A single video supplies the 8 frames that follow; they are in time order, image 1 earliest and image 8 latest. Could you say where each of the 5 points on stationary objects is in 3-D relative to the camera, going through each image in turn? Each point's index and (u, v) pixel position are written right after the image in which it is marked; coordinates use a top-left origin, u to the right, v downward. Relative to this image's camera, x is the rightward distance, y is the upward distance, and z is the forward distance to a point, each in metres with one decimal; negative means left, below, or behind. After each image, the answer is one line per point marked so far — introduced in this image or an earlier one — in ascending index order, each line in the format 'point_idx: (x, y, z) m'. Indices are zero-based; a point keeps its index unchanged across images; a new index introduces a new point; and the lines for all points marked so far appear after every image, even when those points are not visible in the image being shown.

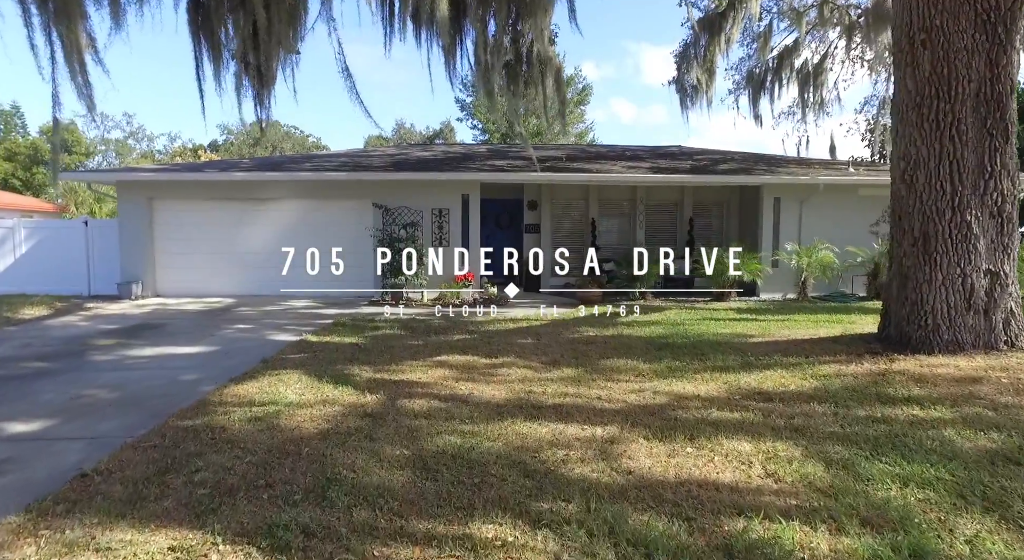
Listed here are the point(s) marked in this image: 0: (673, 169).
0: (+3.3, +2.3, +11.4) m
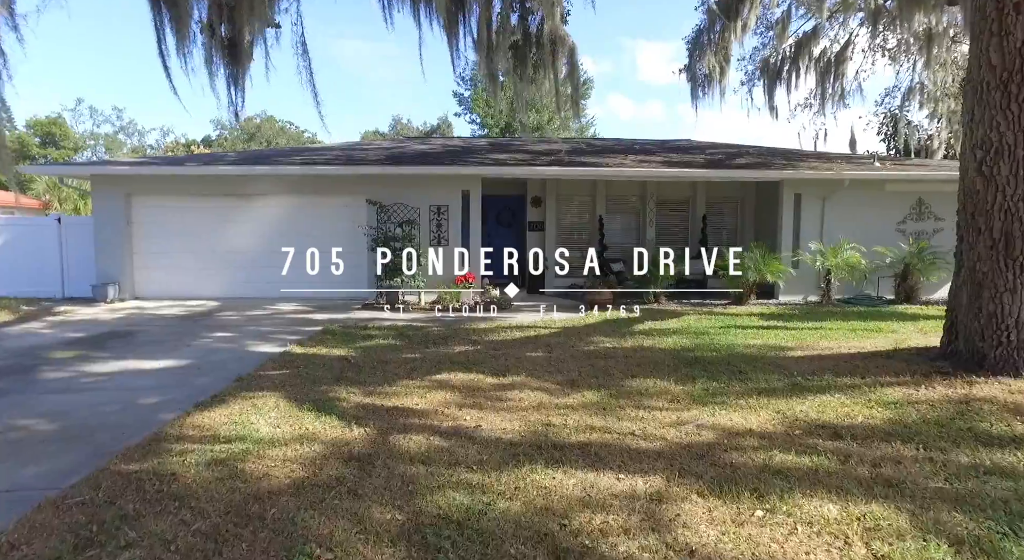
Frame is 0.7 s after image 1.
0: (+3.4, +2.3, +10.7) m
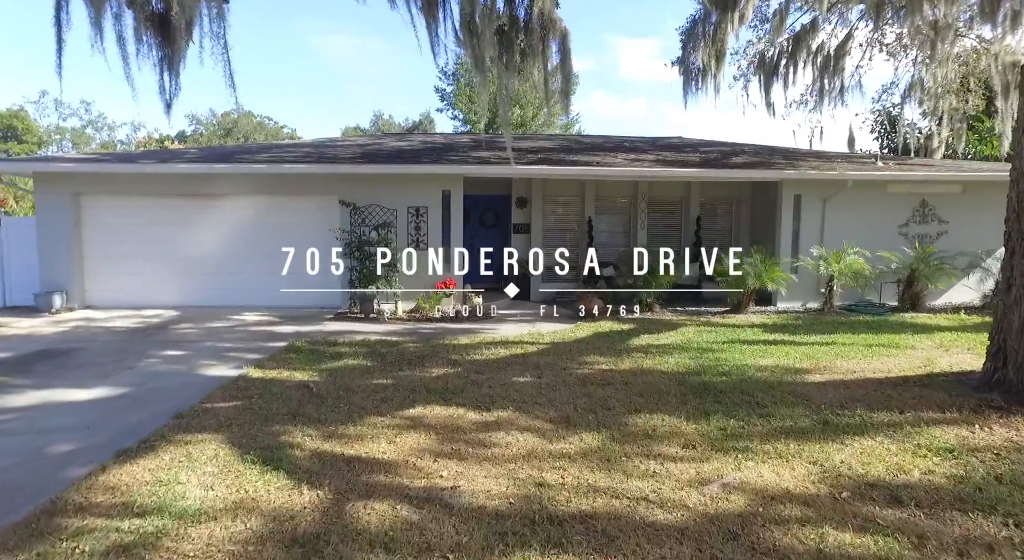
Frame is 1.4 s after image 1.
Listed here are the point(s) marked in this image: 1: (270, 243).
0: (+3.1, +2.2, +10.1) m
1: (-4.2, +0.7, +9.5) m
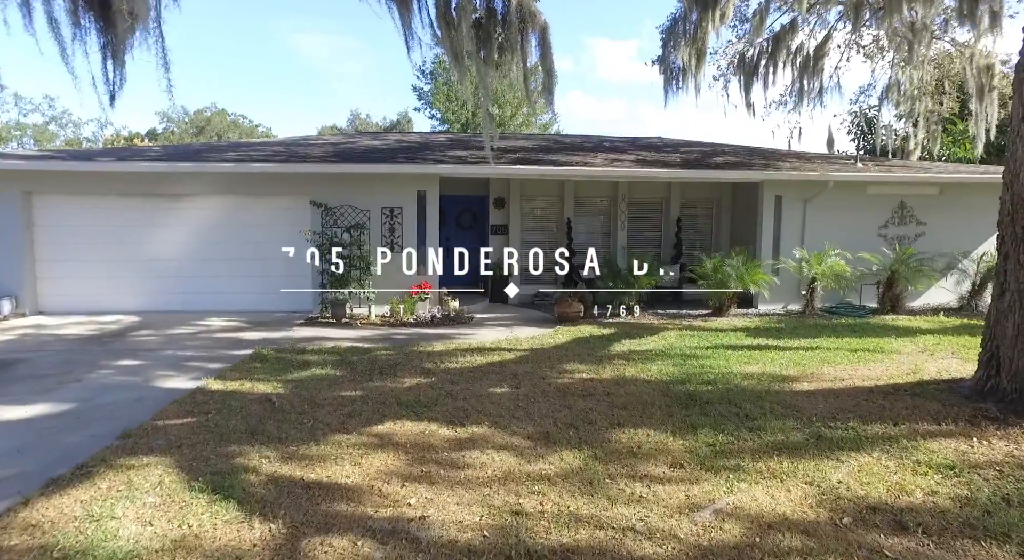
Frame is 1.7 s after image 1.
0: (+2.7, +2.1, +10.0) m
1: (-4.5, +0.6, +9.1) m
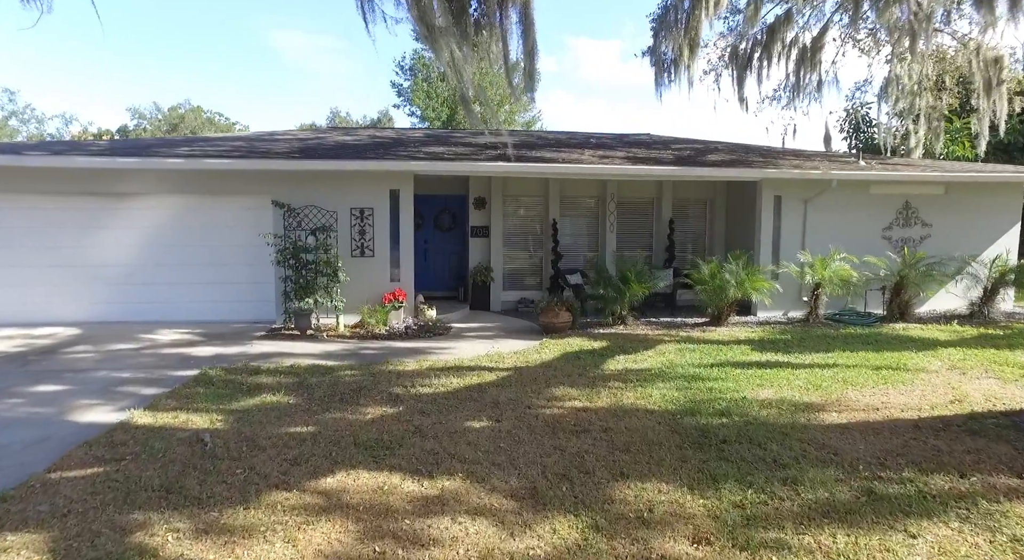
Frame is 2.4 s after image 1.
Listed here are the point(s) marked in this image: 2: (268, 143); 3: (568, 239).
0: (+2.4, +2.0, +9.4) m
1: (-4.8, +0.5, +8.2) m
2: (-4.0, +2.3, +9.1) m
3: (+1.1, +0.8, +10.4) m
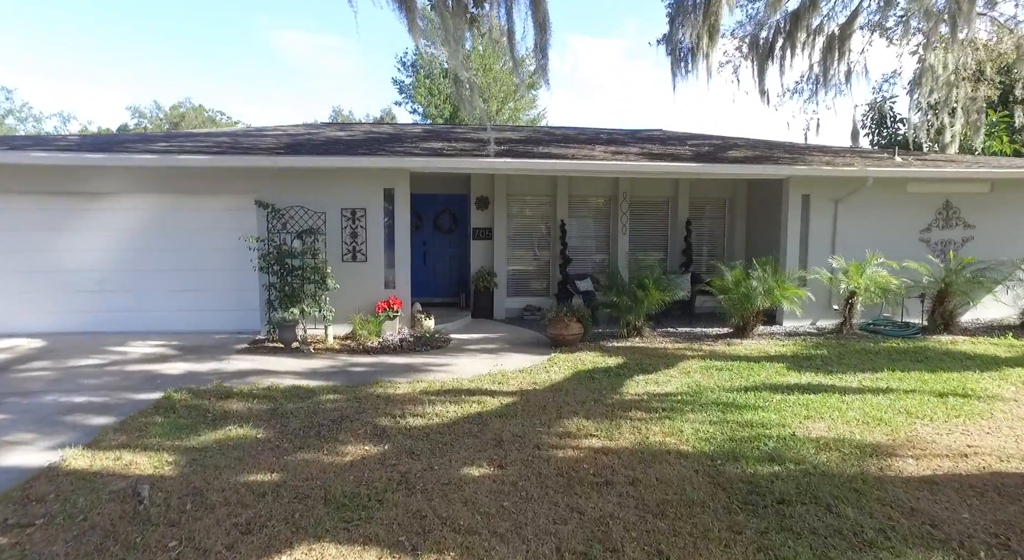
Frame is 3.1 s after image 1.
0: (+2.5, +1.9, +8.6) m
1: (-4.7, +0.4, +7.6) m
2: (-3.9, +2.2, +8.4) m
3: (+1.2, +0.7, +9.7) m
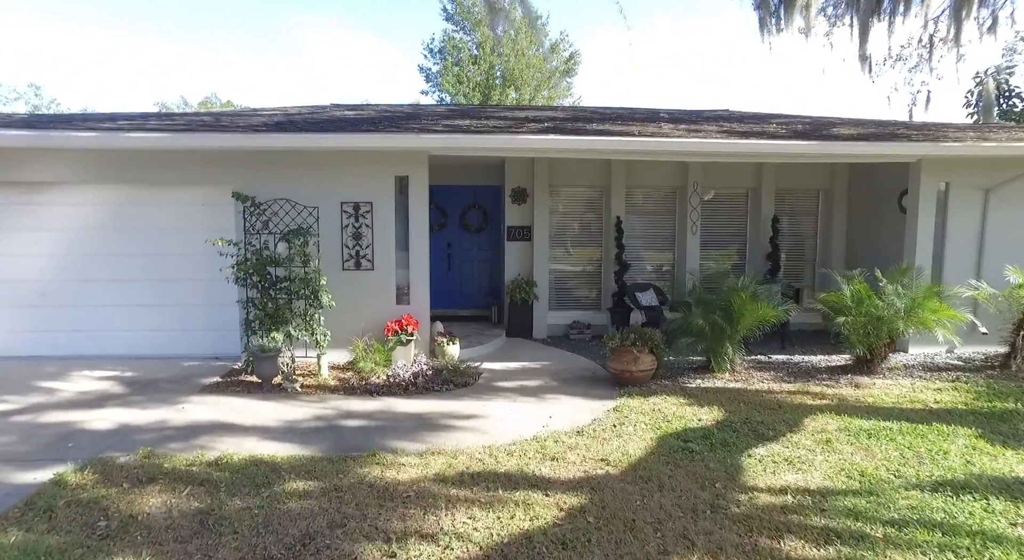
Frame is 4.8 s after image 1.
0: (+3.0, +1.8, +6.7) m
1: (-4.2, +0.2, +6.1) m
2: (-3.4, +2.0, +6.8) m
3: (+1.8, +0.5, +7.9) m
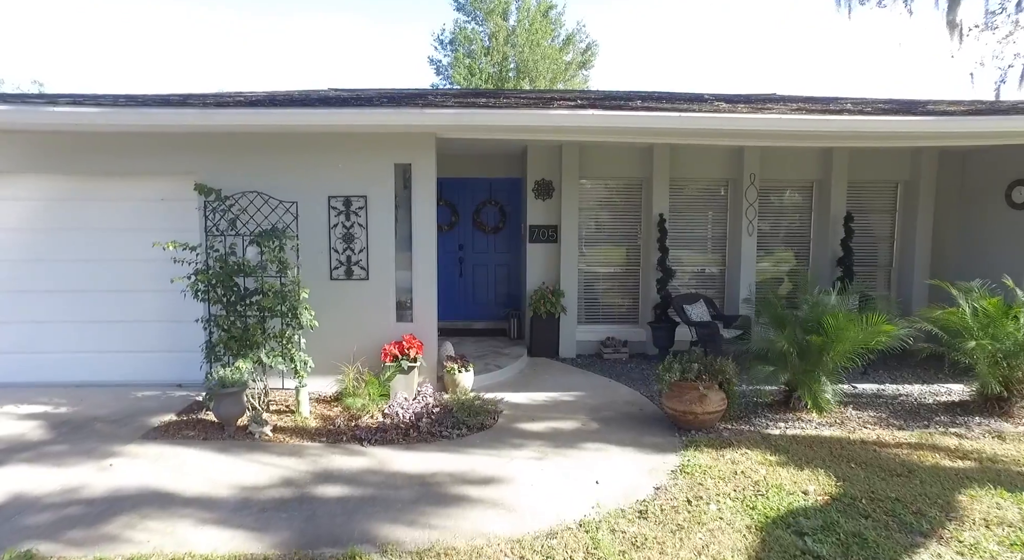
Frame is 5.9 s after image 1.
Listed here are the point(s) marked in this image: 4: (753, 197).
0: (+3.3, +1.7, +5.5) m
1: (-4.0, +0.1, +5.0) m
2: (-3.1, +1.9, +5.7) m
3: (+2.0, +0.4, +6.7) m
4: (+2.9, +1.0, +6.6) m
